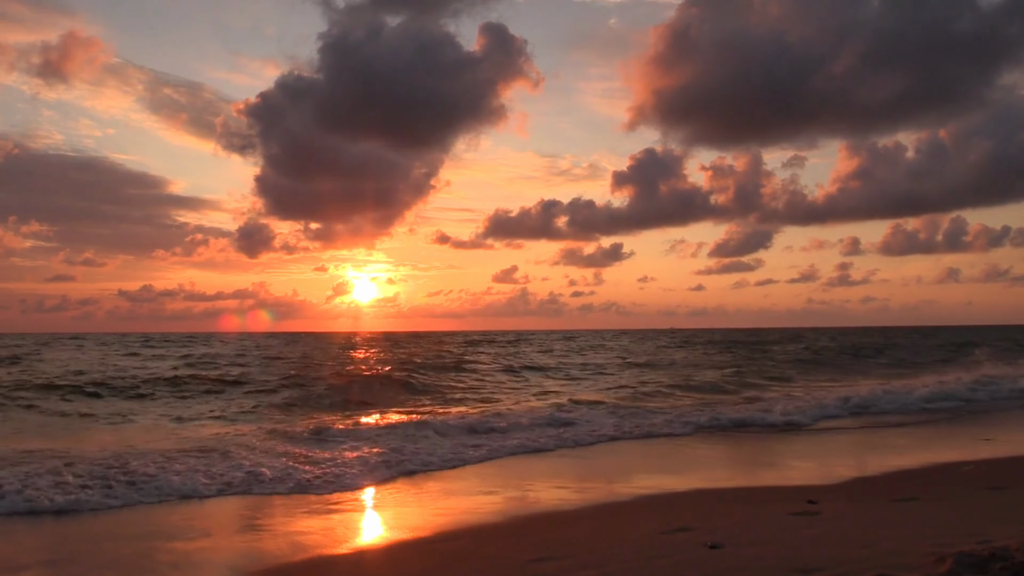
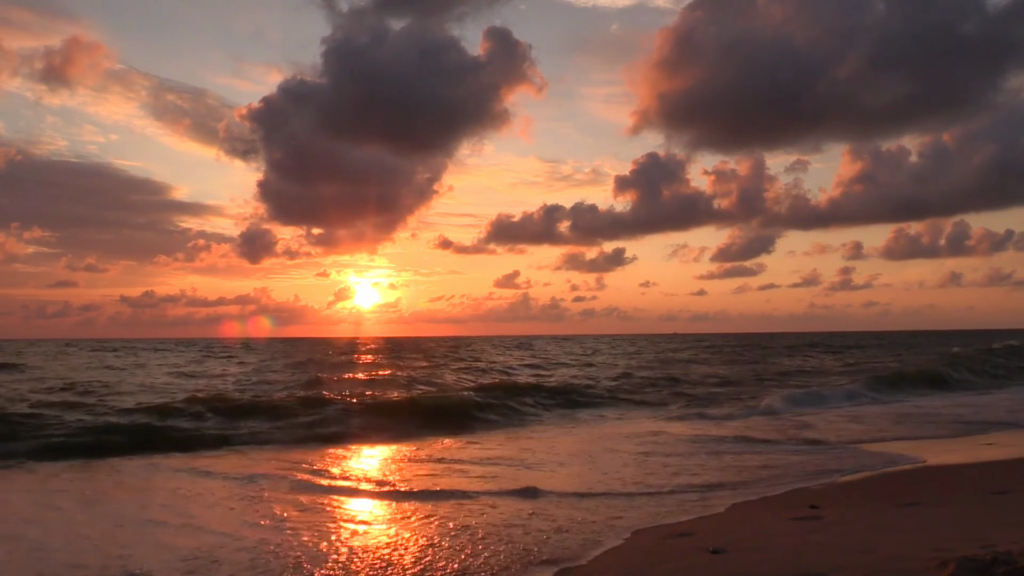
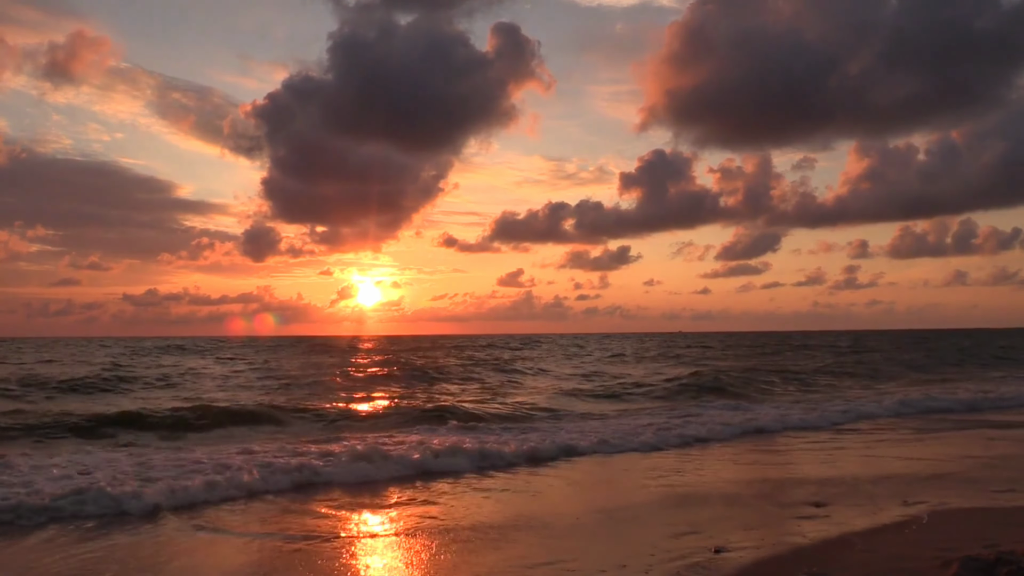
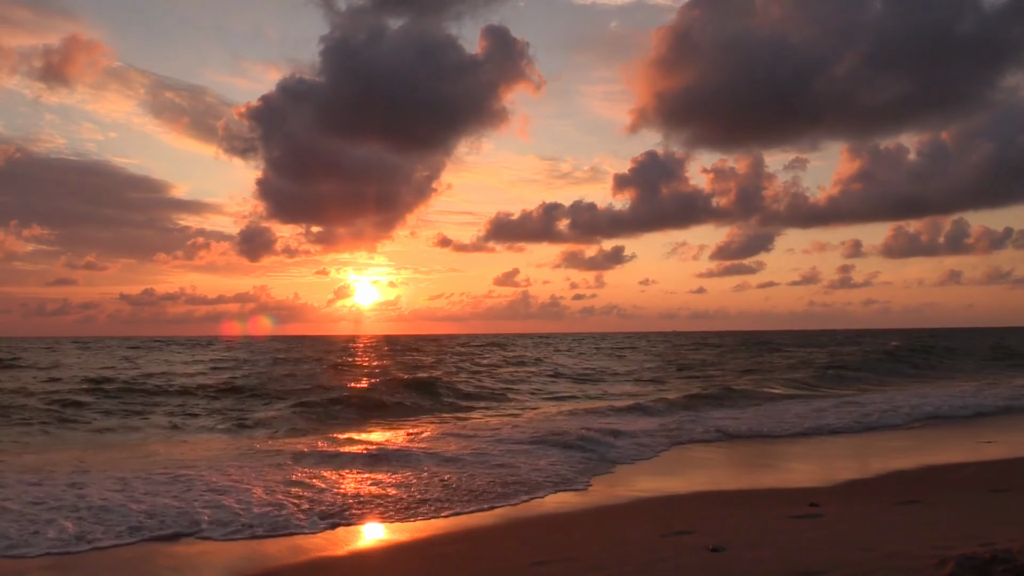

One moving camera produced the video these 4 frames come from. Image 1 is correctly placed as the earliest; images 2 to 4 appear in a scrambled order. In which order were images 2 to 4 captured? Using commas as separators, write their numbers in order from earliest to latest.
4, 2, 3
